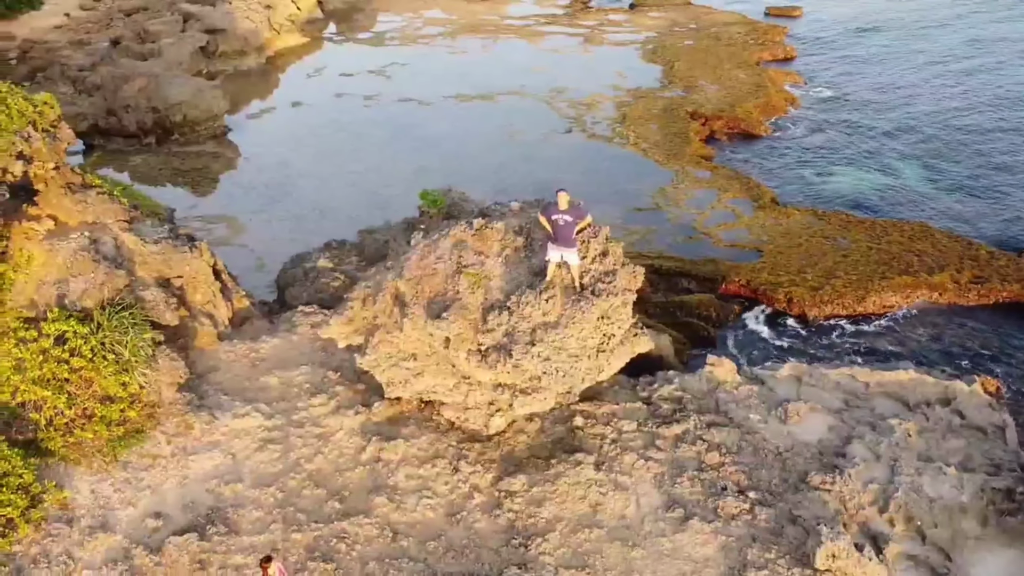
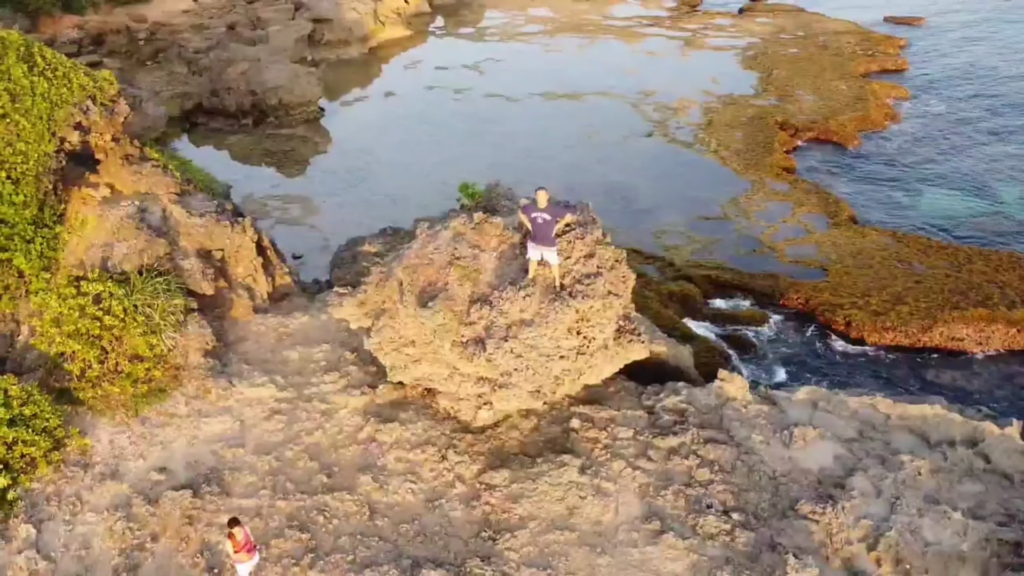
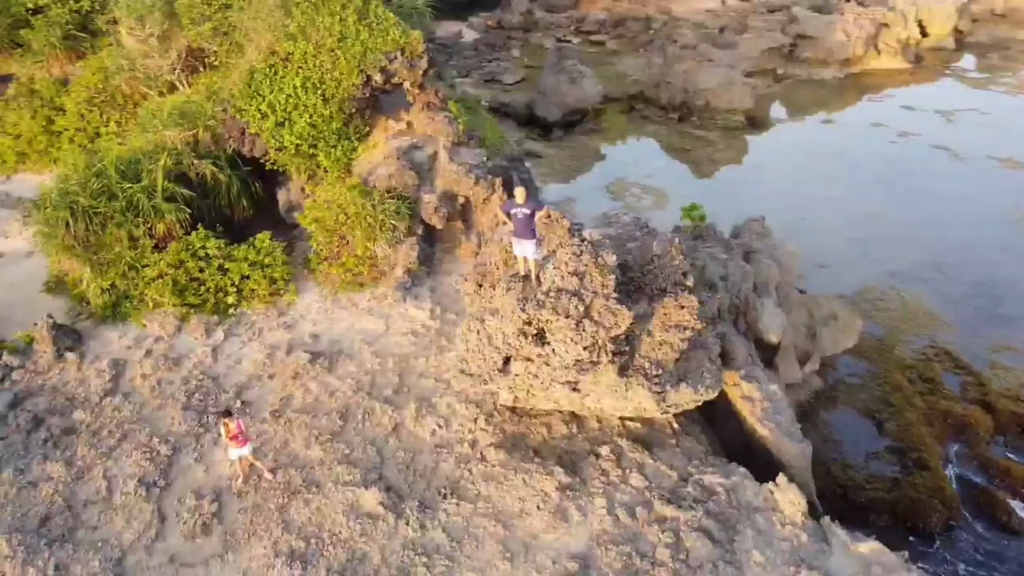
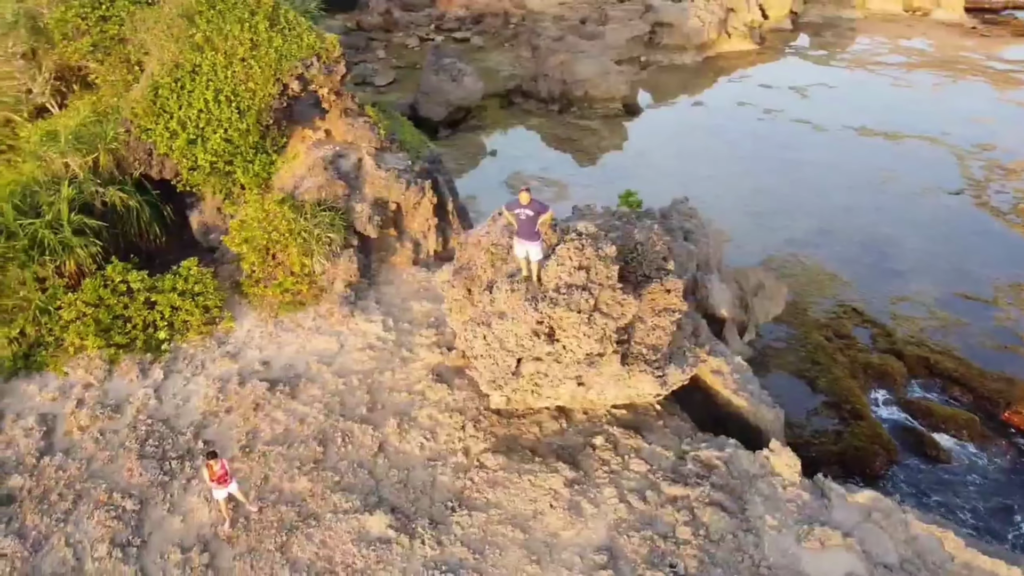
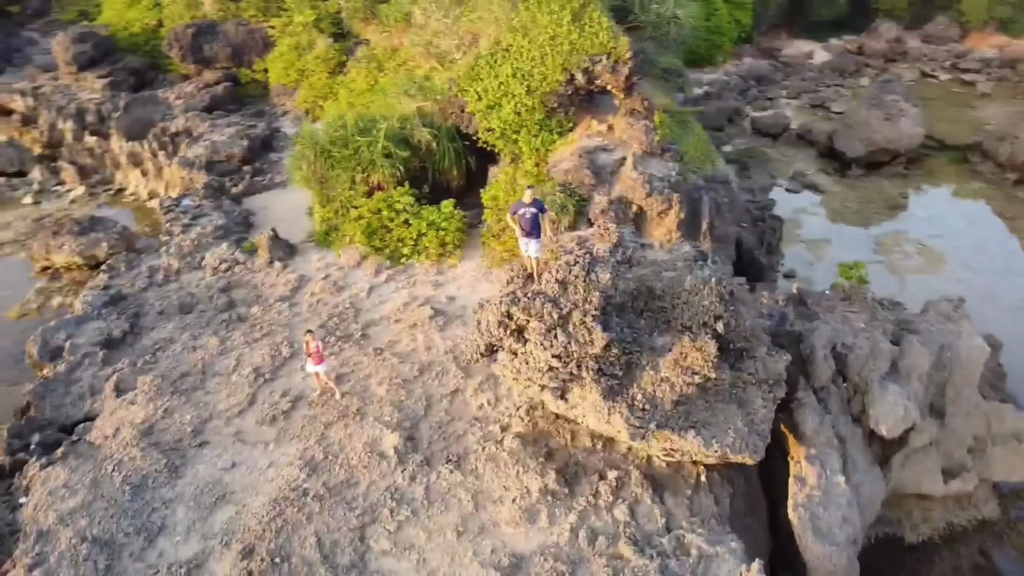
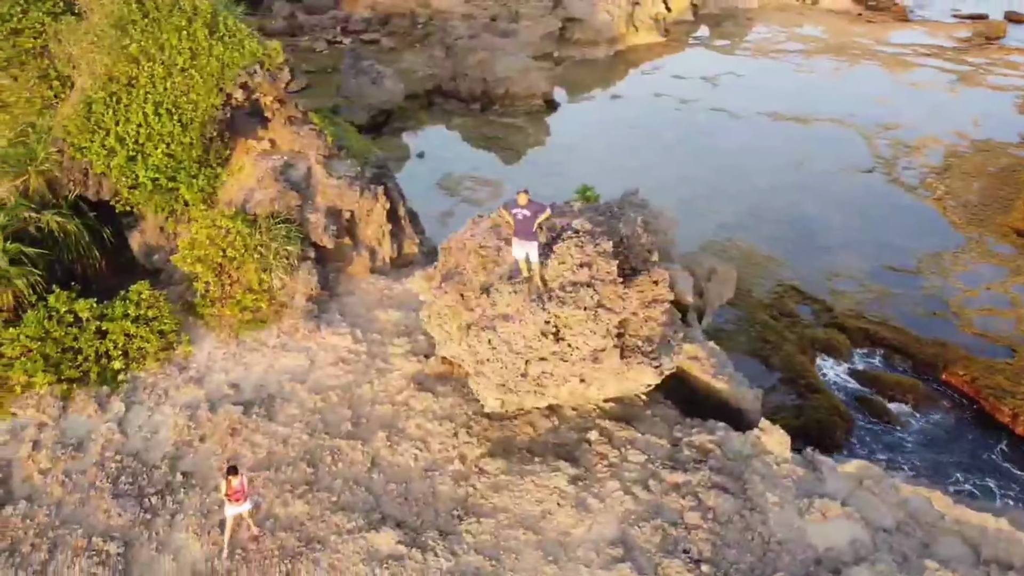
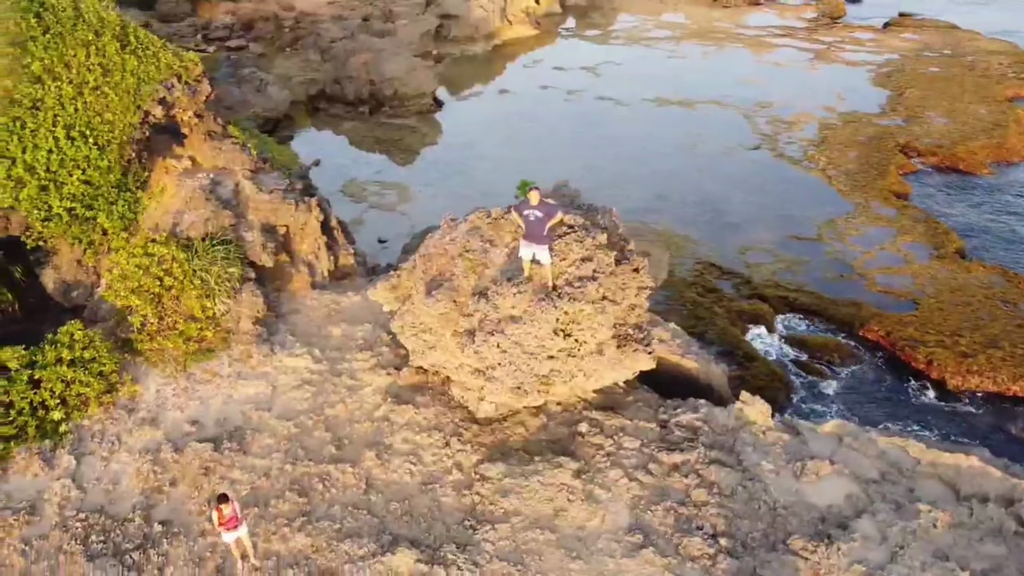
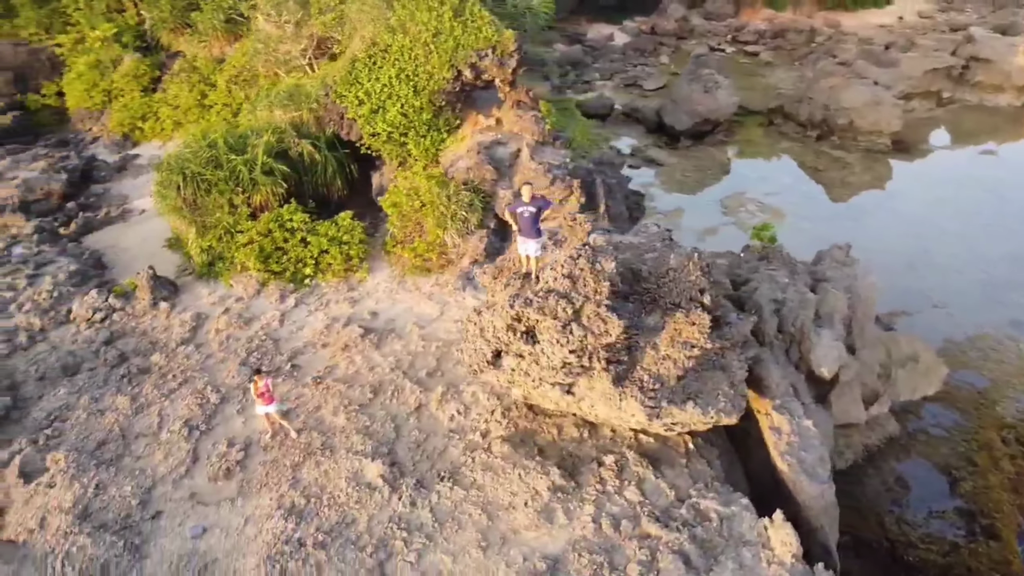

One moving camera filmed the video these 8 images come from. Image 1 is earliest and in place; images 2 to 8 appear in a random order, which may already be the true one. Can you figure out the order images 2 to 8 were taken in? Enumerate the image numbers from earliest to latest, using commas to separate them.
2, 7, 6, 4, 3, 8, 5
